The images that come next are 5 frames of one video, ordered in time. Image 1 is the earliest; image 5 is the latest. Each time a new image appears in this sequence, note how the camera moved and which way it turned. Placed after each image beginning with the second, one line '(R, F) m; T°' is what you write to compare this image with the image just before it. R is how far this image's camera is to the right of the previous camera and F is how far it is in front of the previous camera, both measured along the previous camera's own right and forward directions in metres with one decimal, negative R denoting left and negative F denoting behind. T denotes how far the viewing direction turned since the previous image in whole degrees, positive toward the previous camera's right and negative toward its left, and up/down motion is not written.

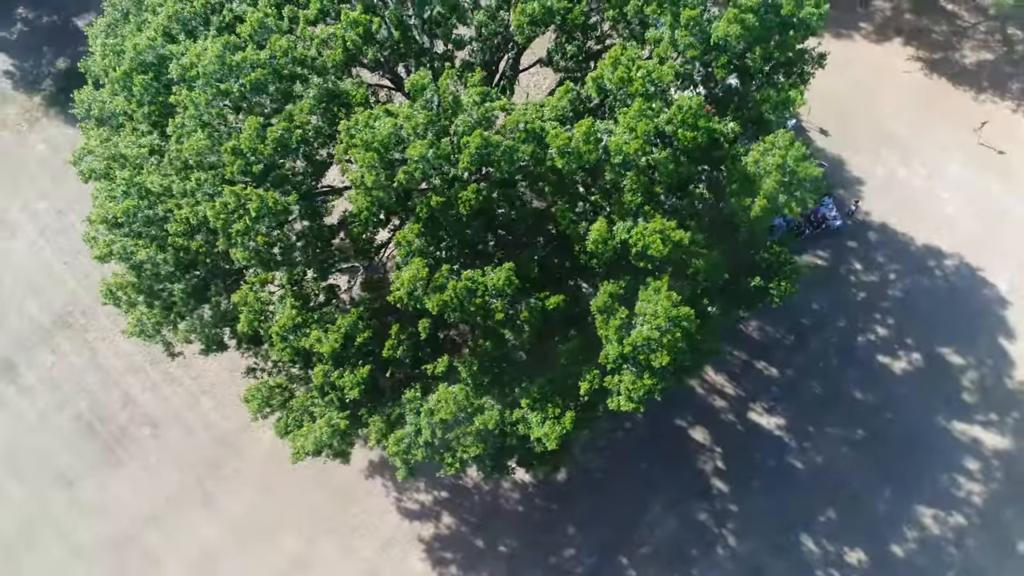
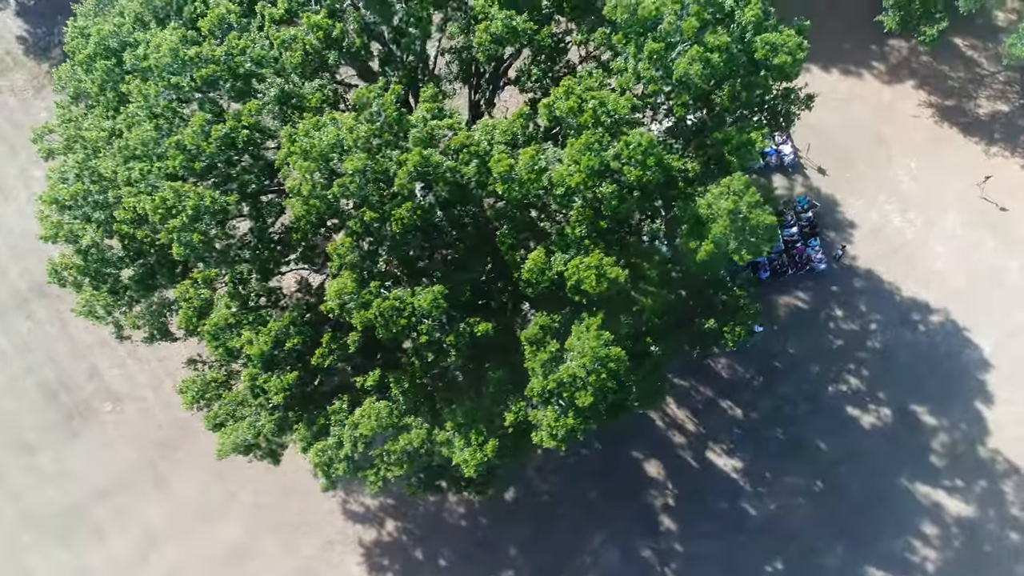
(+2.4, +0.4) m; -2°
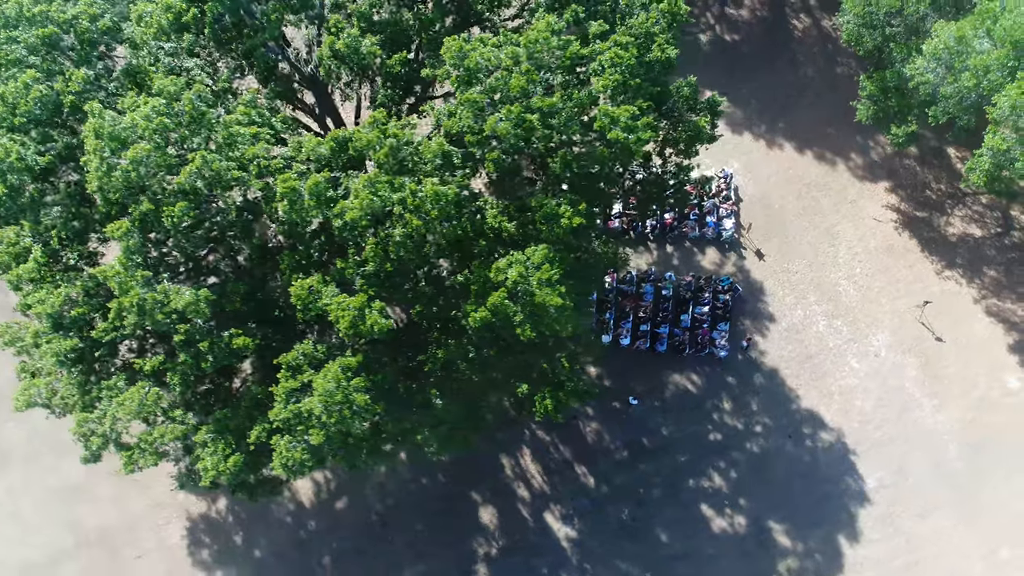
(+7.3, +1.0) m; -5°
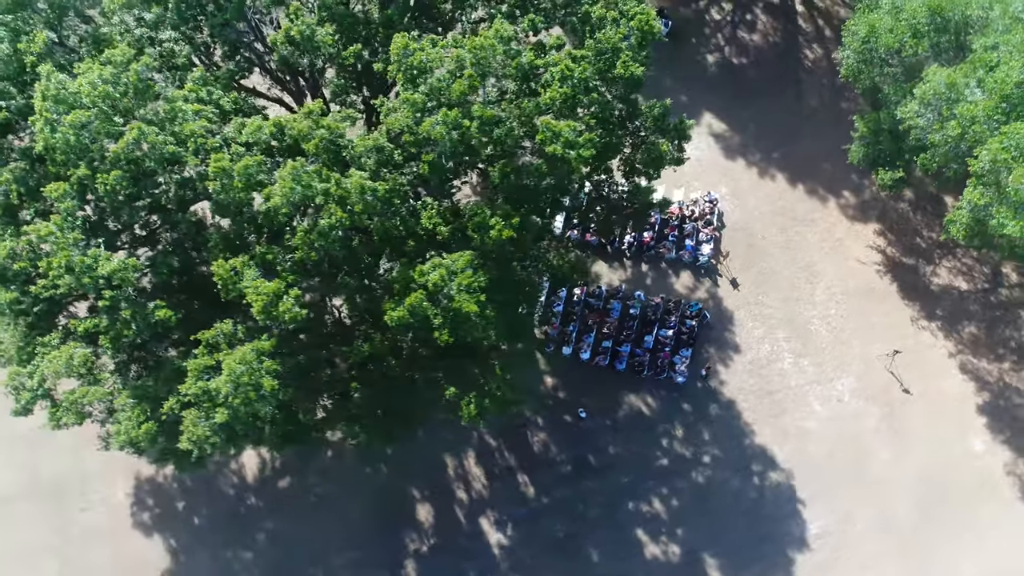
(+2.8, +0.1) m; -2°
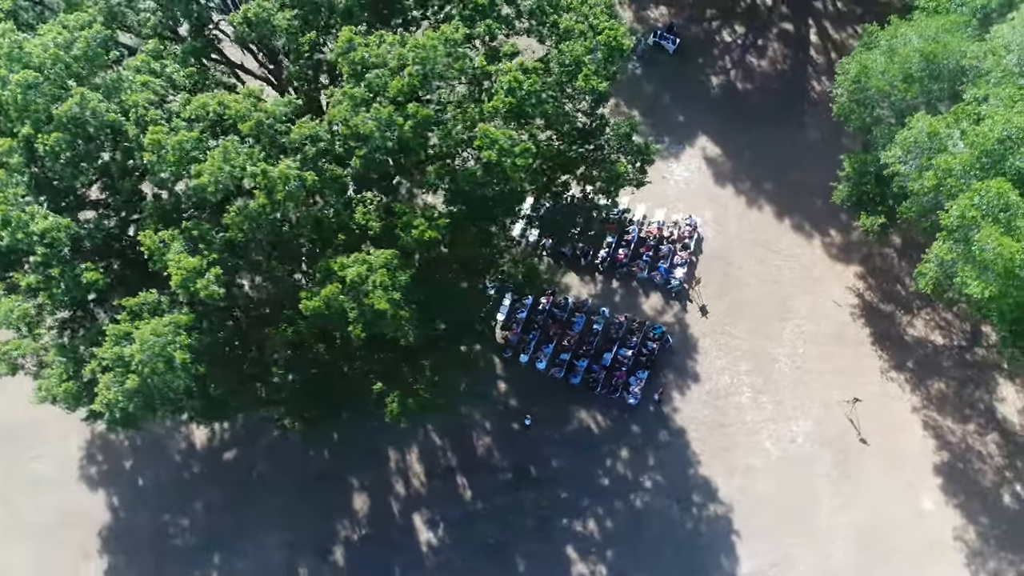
(+2.8, +0.2) m; -2°
